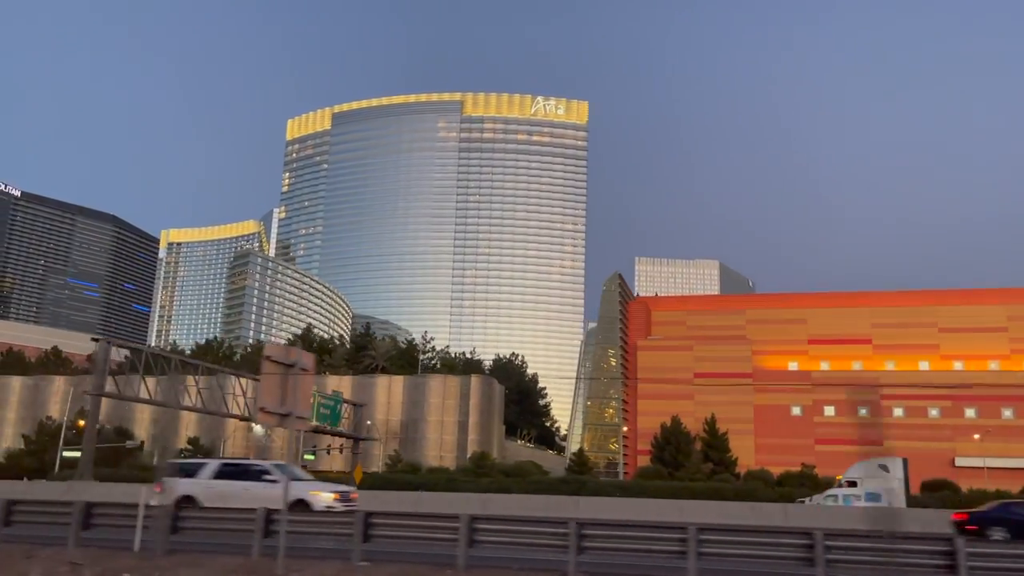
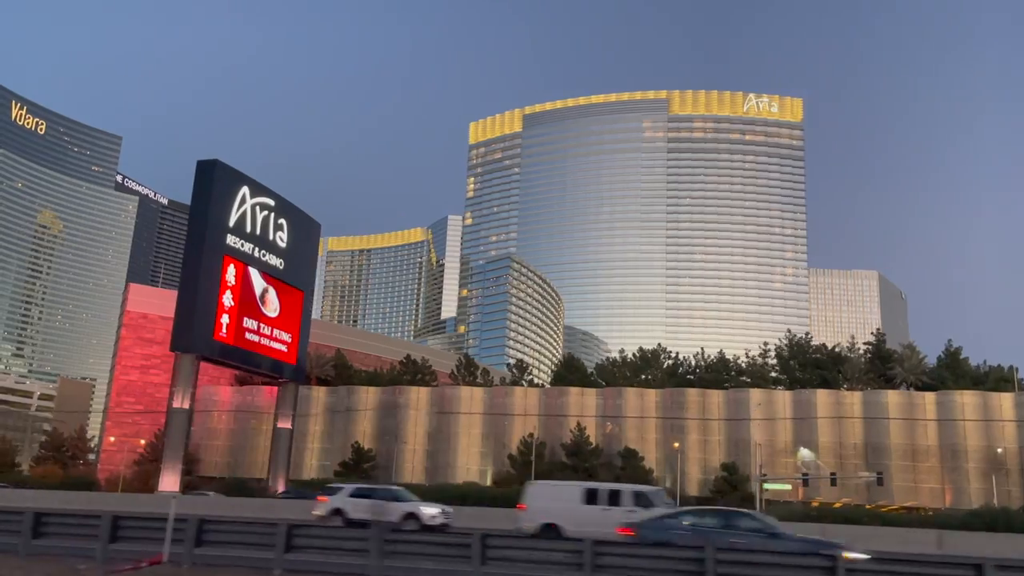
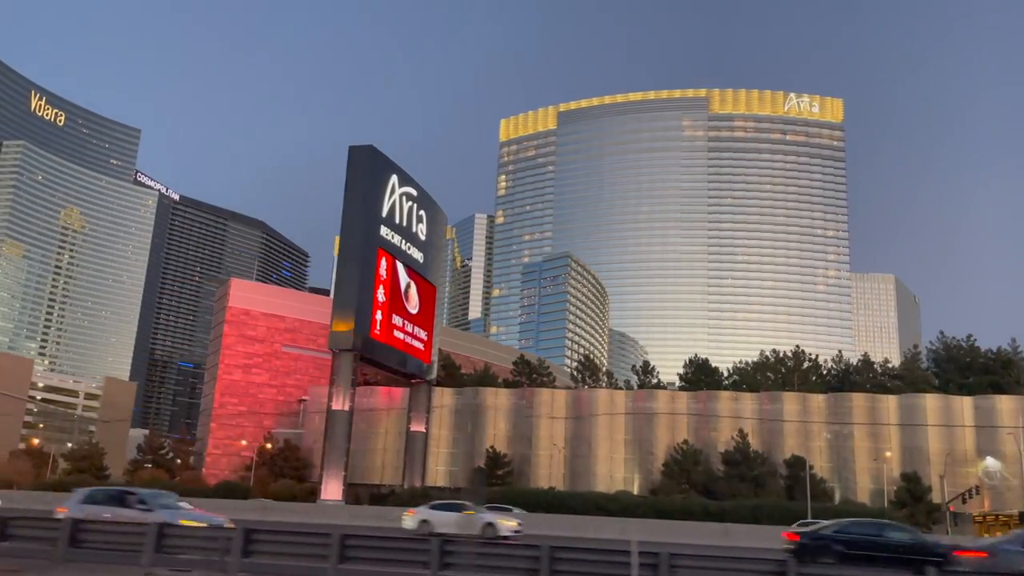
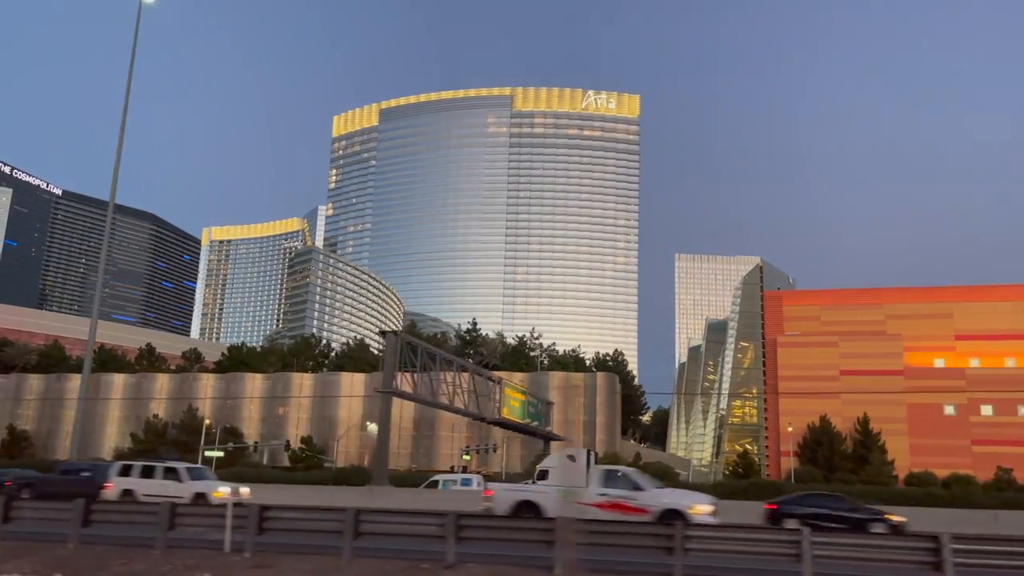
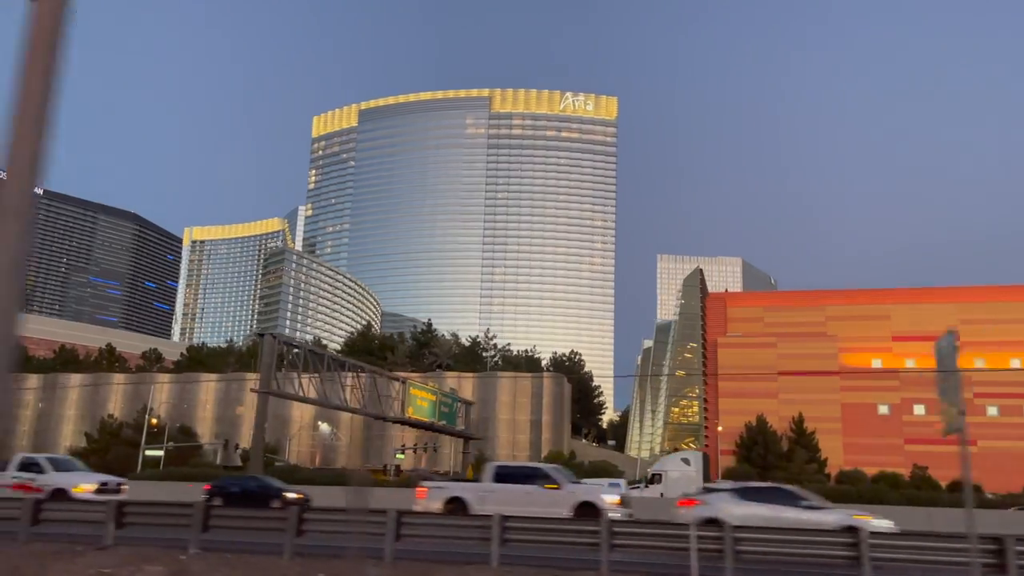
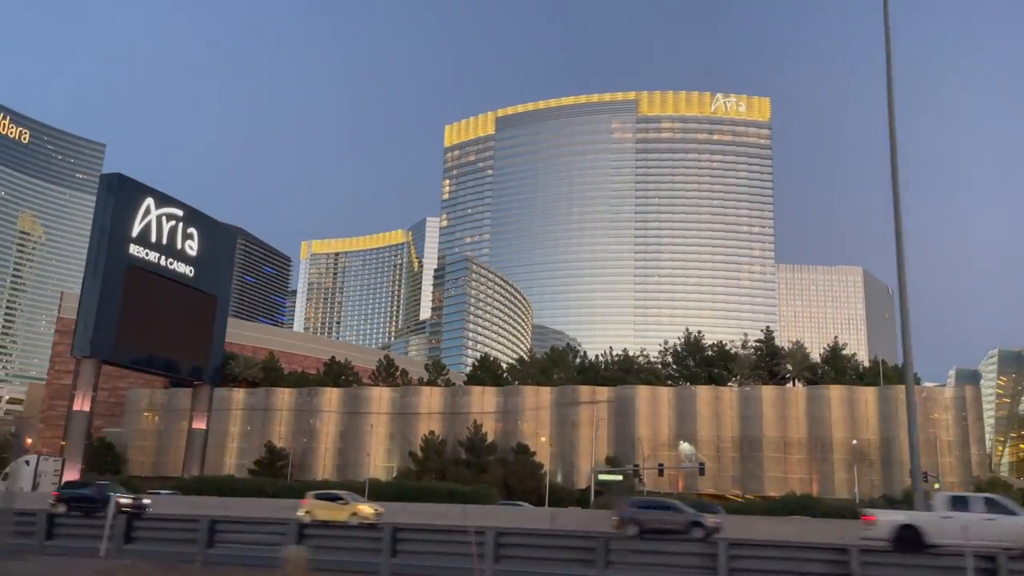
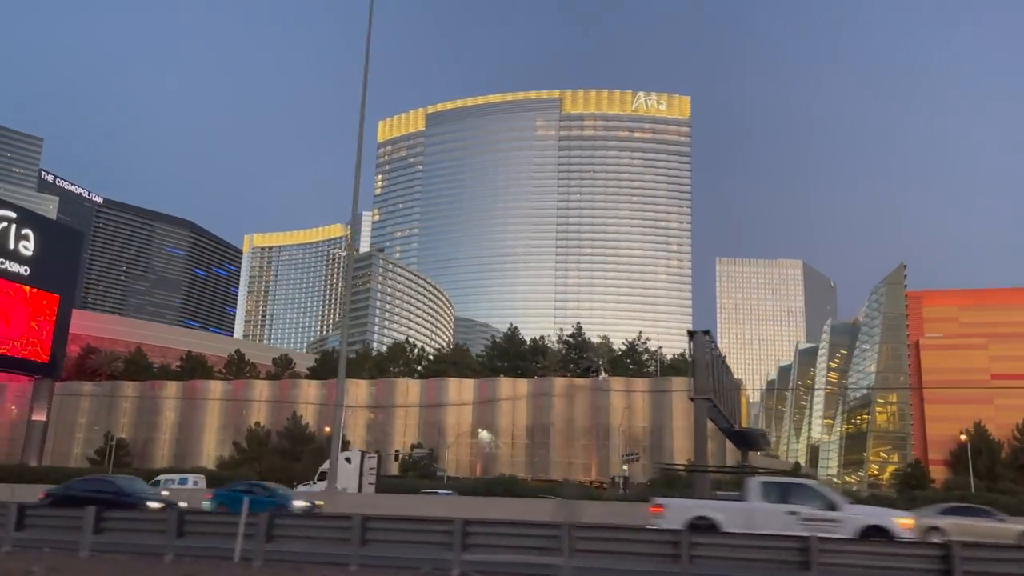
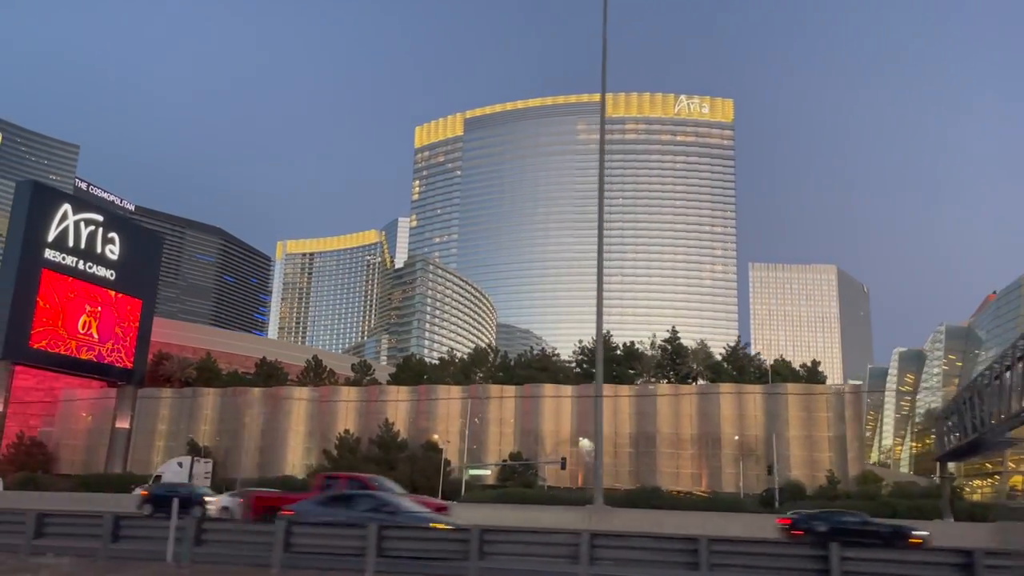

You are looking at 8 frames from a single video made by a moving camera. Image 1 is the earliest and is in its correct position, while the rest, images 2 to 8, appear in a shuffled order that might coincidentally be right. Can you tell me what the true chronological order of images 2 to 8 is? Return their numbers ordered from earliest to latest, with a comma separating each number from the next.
5, 4, 7, 8, 6, 2, 3
